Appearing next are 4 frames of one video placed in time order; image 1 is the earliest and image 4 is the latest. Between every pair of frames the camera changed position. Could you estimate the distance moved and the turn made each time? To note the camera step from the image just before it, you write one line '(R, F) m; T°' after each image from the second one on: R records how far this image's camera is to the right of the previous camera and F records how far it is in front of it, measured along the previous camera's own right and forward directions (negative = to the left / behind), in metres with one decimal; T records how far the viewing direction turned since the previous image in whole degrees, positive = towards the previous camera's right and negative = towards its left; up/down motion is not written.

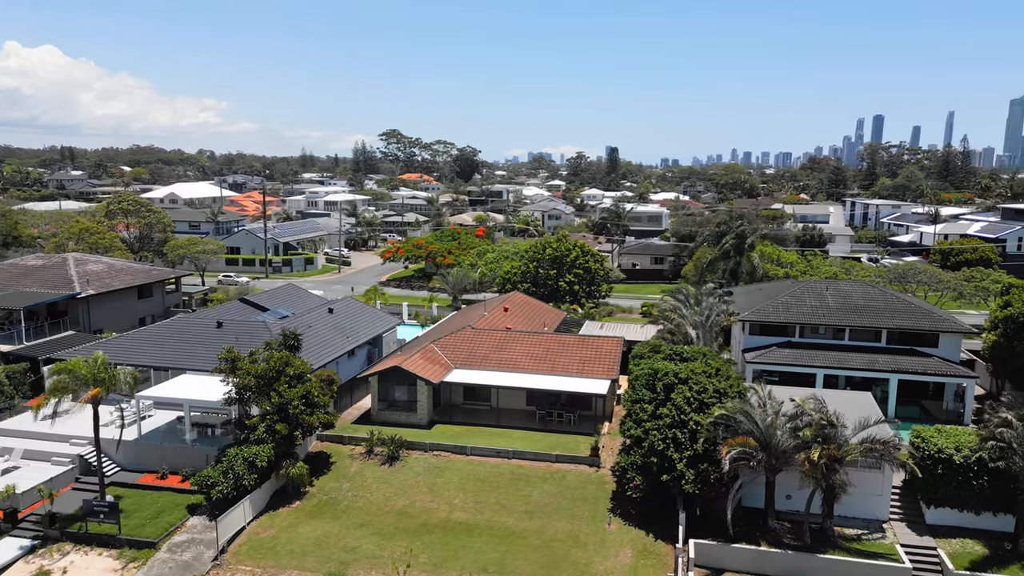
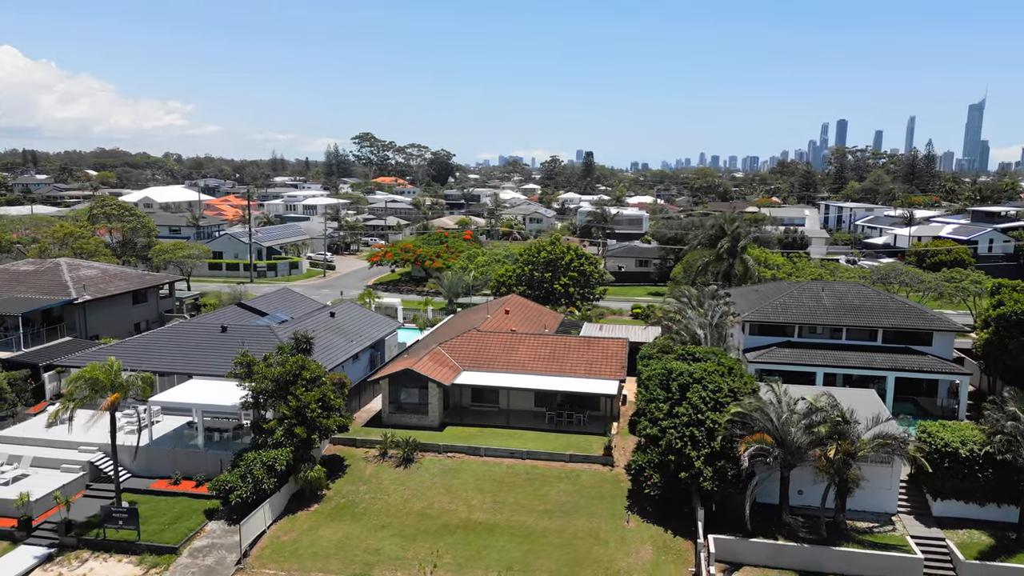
(-1.5, -0.3) m; +2°
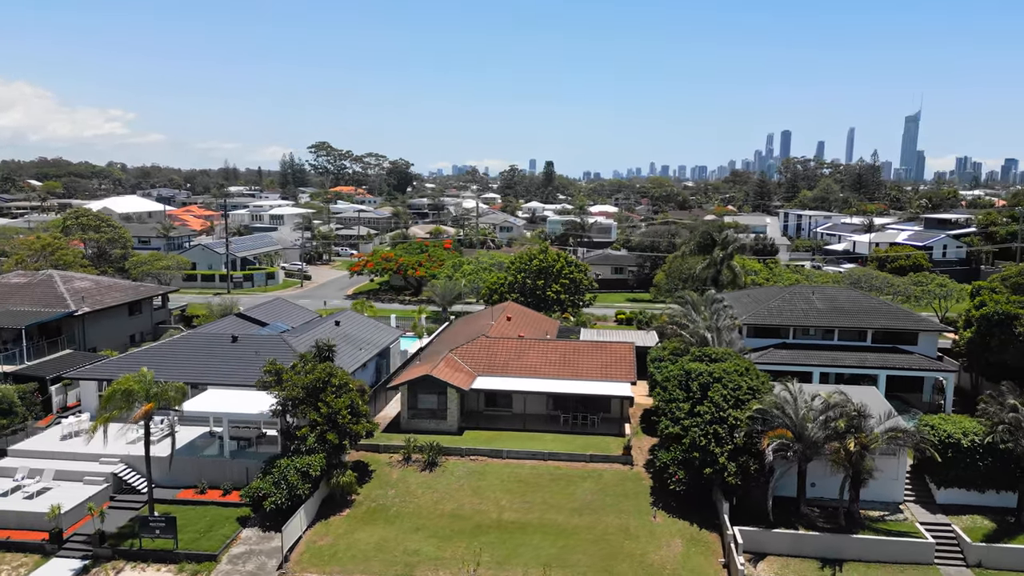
(-2.5, -0.8) m; +3°
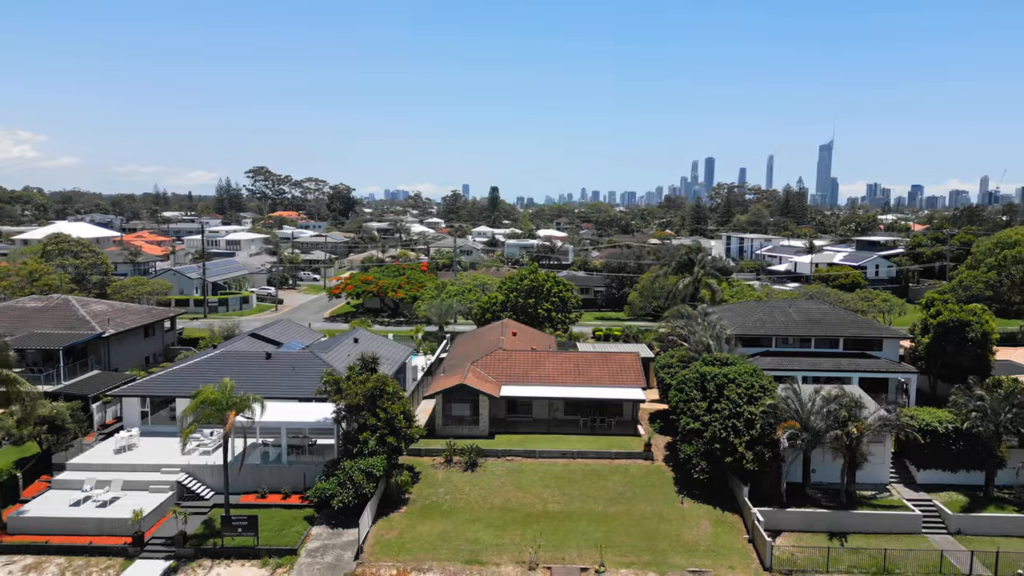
(-4.0, -3.0) m; +4°
